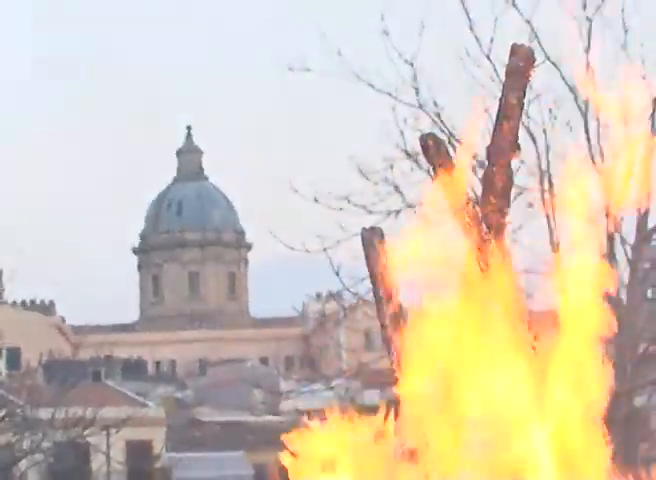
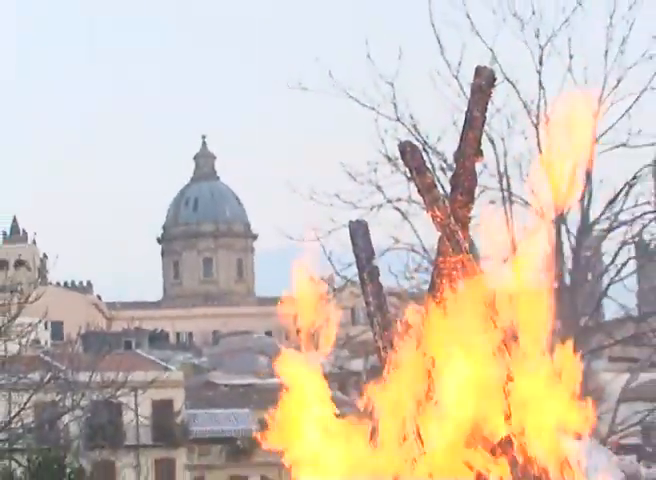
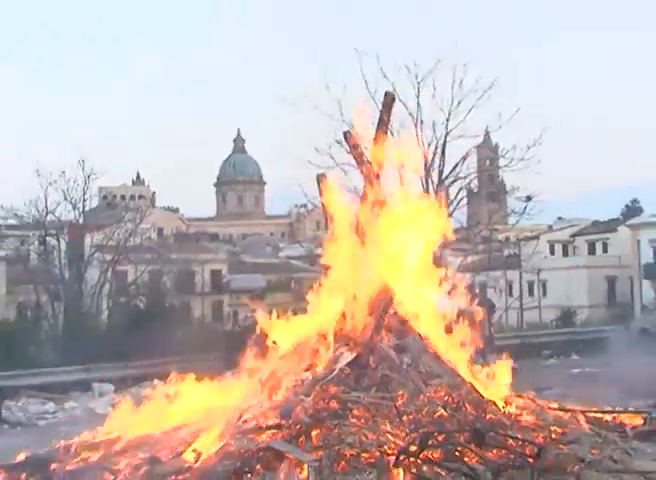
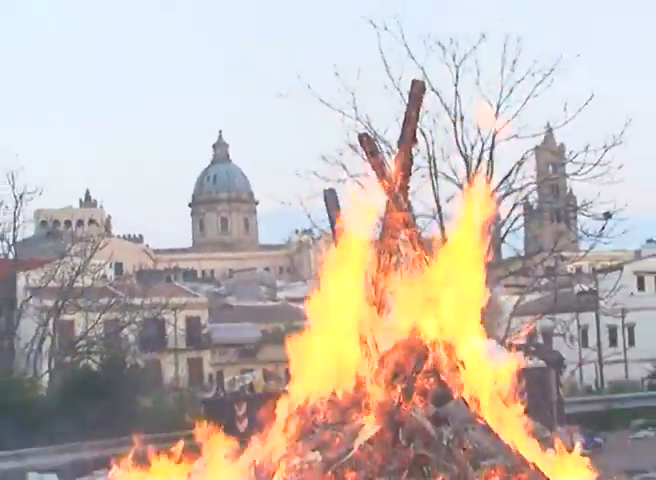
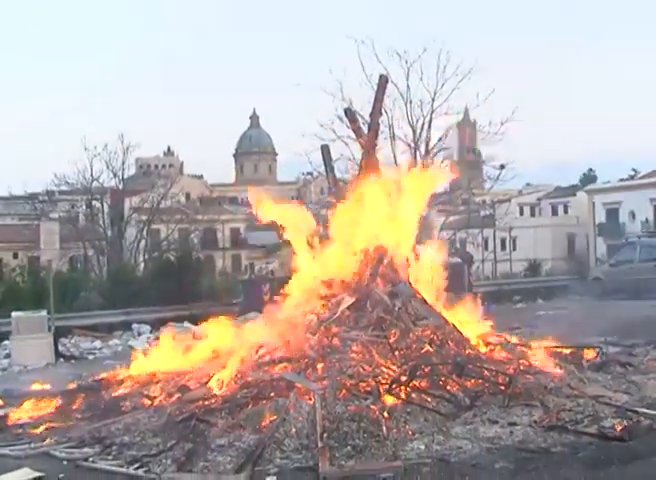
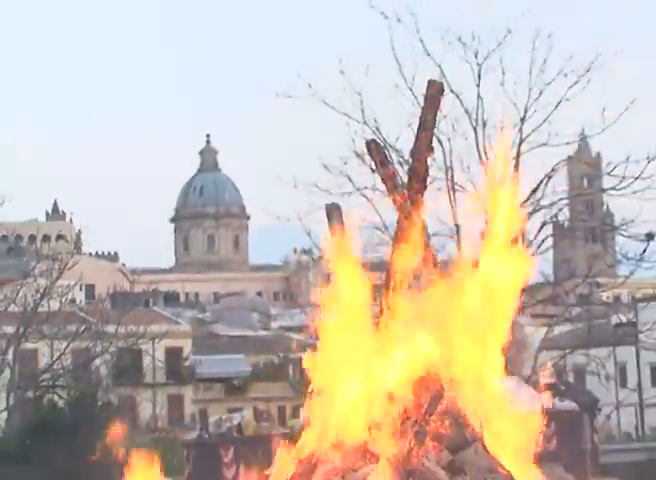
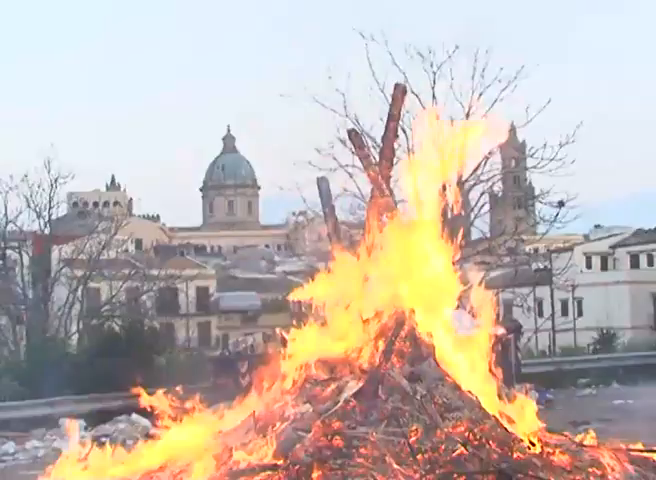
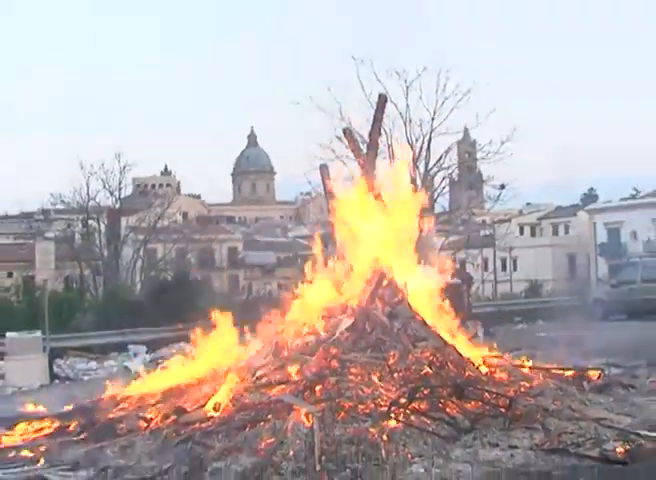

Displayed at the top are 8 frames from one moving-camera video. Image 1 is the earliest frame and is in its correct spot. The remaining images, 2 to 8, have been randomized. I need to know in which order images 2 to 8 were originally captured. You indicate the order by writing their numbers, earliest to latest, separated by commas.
2, 6, 4, 7, 3, 8, 5
